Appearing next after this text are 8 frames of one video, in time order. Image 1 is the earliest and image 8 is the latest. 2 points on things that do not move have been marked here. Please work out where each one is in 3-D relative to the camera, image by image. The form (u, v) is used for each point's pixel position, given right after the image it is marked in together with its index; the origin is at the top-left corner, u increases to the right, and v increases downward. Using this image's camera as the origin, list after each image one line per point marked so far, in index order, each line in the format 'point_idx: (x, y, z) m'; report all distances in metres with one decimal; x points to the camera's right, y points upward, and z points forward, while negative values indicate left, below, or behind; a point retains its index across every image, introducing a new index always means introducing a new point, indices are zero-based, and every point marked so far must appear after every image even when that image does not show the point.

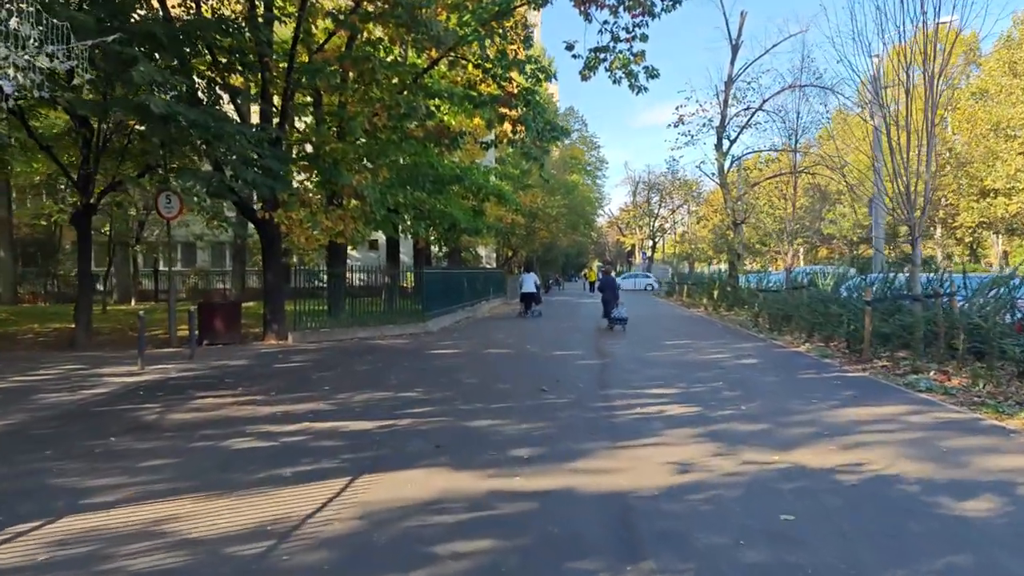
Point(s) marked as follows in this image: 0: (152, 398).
0: (-4.5, -1.4, +10.9) m
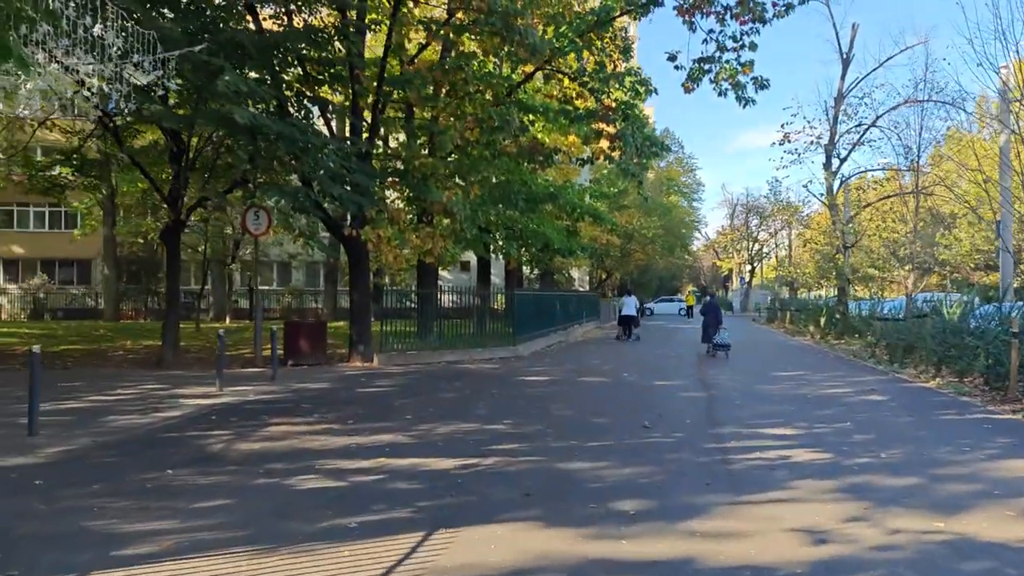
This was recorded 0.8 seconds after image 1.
0: (-3.4, -1.6, +10.2) m
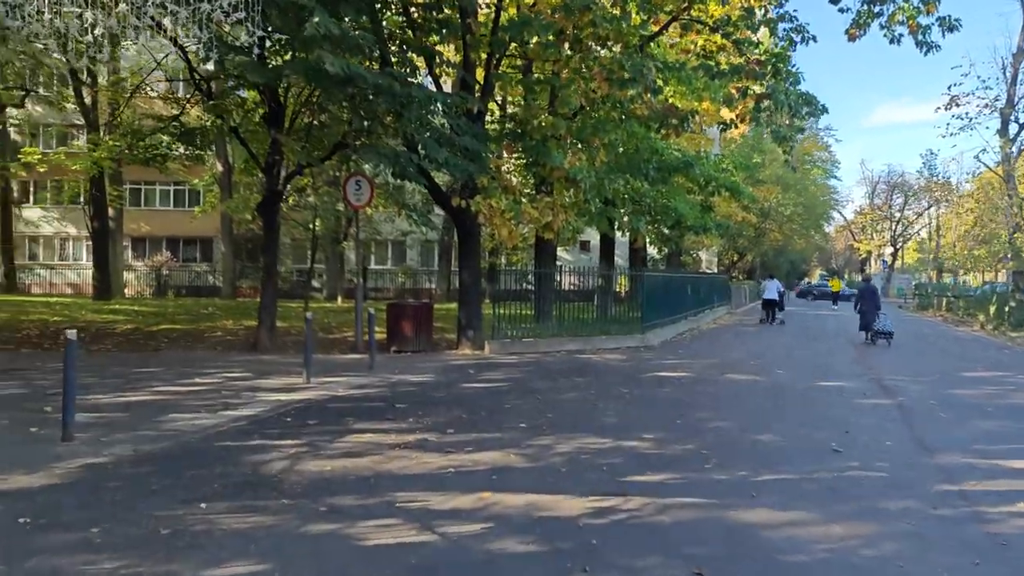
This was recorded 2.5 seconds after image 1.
0: (-2.1, -1.3, +8.3) m
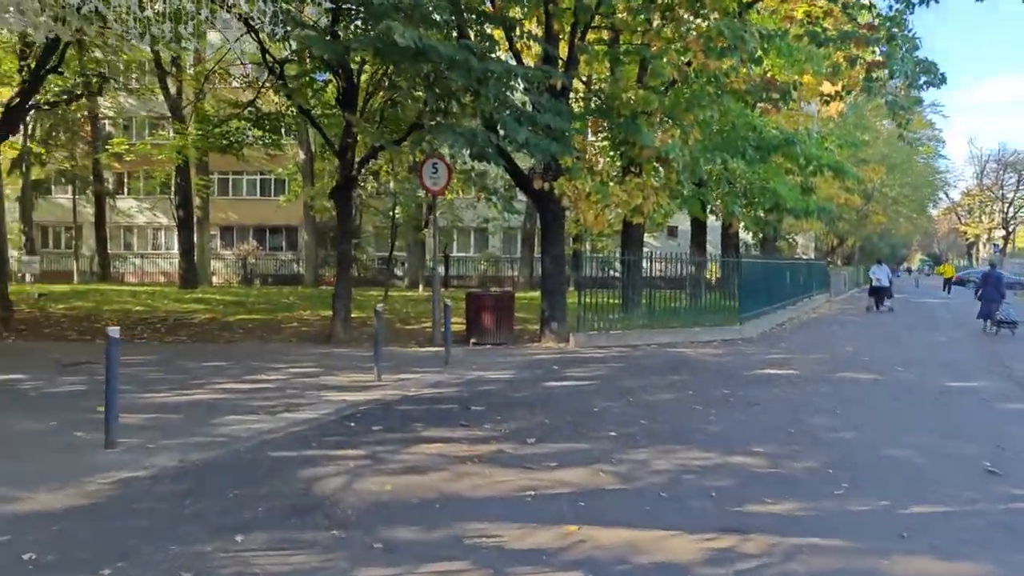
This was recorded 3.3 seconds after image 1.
0: (-1.3, -1.3, +7.5) m
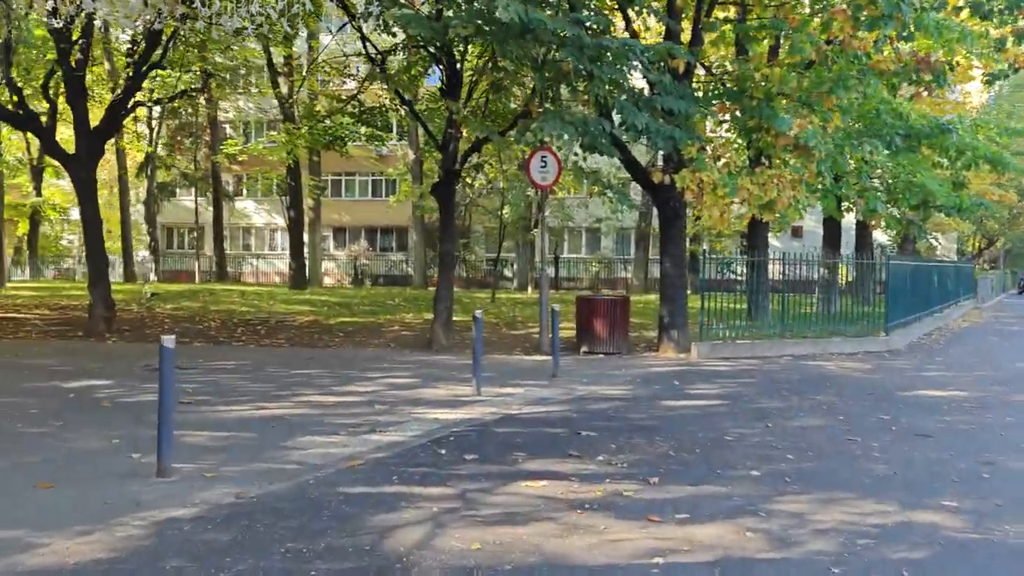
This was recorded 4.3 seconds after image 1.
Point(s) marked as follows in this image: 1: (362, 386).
0: (-0.4, -1.3, +6.3) m
1: (-1.7, -1.1, +9.8) m
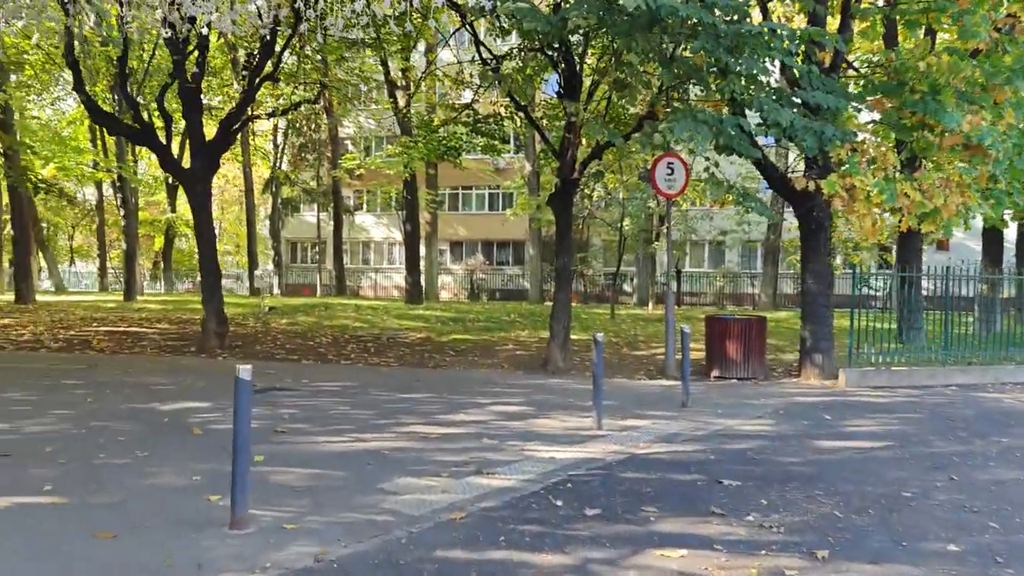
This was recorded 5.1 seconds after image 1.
0: (+0.4, -1.4, +5.3) m
1: (-0.4, -1.3, +8.9) m
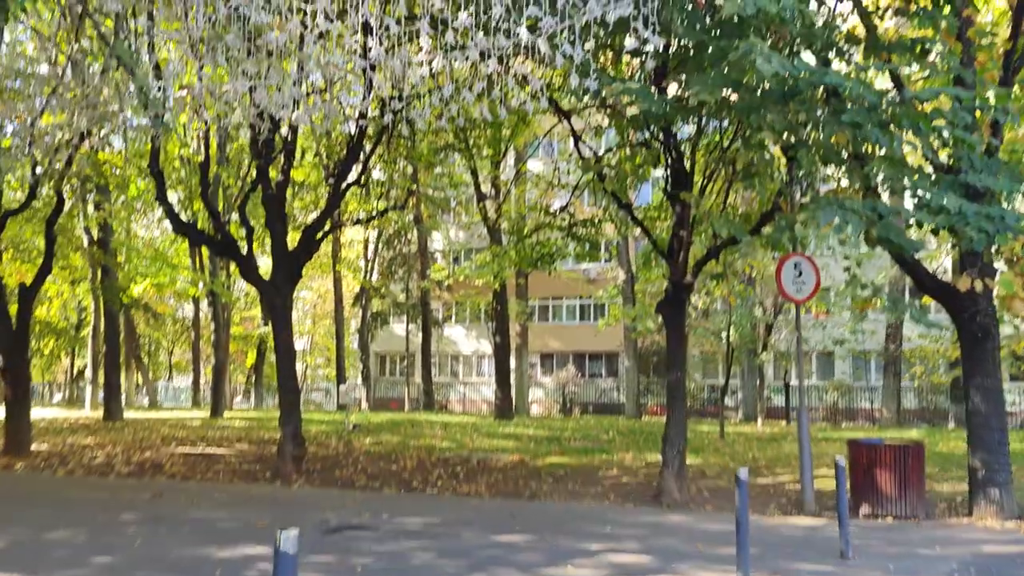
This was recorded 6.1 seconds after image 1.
0: (+1.0, -2.0, +3.6) m
1: (+0.6, -2.4, +7.3) m
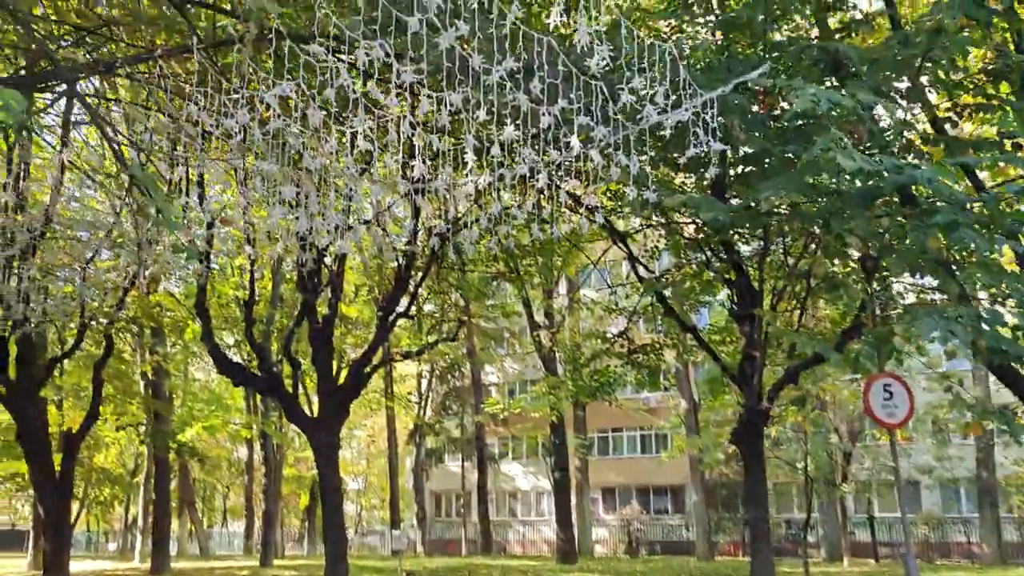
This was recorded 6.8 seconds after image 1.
0: (+1.3, -2.4, +2.4) m
1: (+1.1, -3.3, +6.1) m
